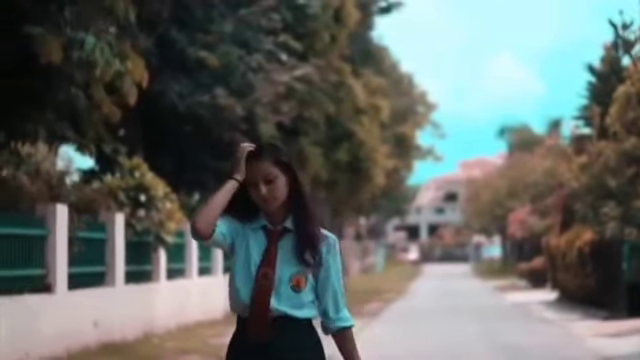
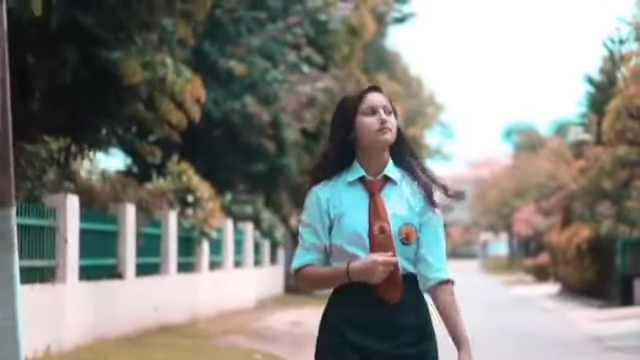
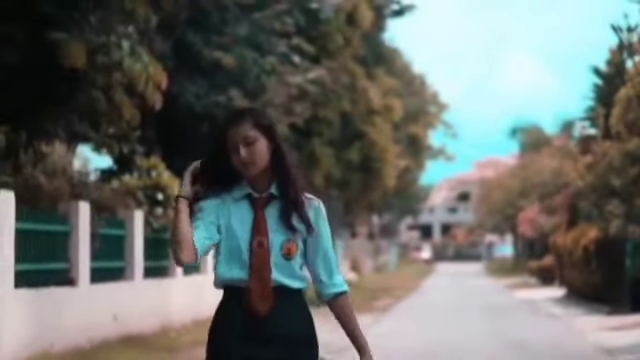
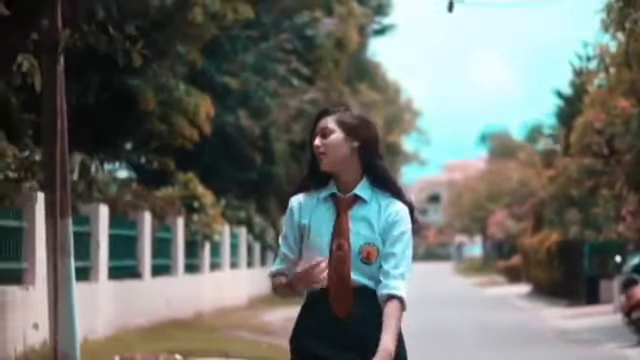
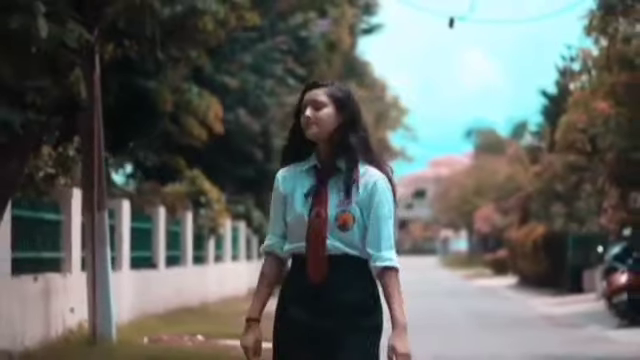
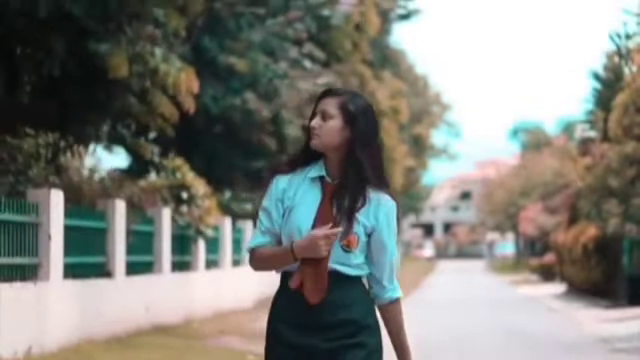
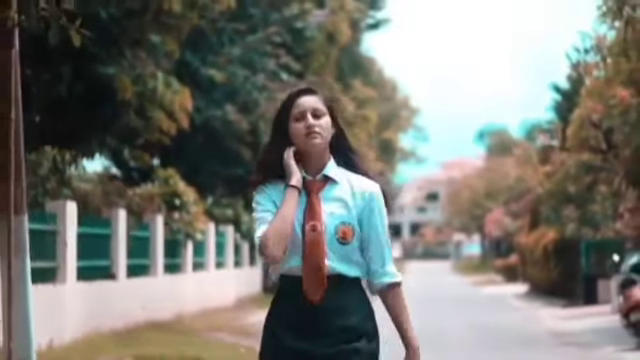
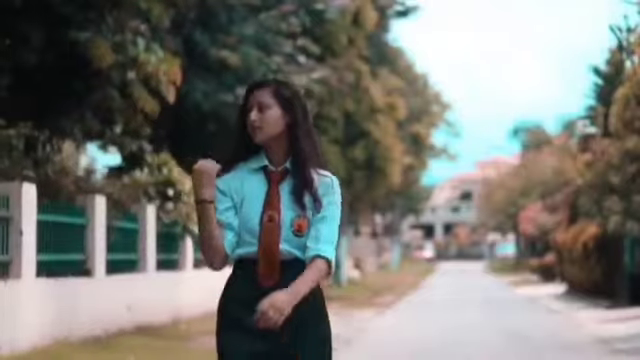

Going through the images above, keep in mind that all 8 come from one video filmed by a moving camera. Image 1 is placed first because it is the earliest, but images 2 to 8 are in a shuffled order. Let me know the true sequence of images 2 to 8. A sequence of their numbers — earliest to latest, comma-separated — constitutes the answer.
3, 8, 6, 2, 7, 4, 5
